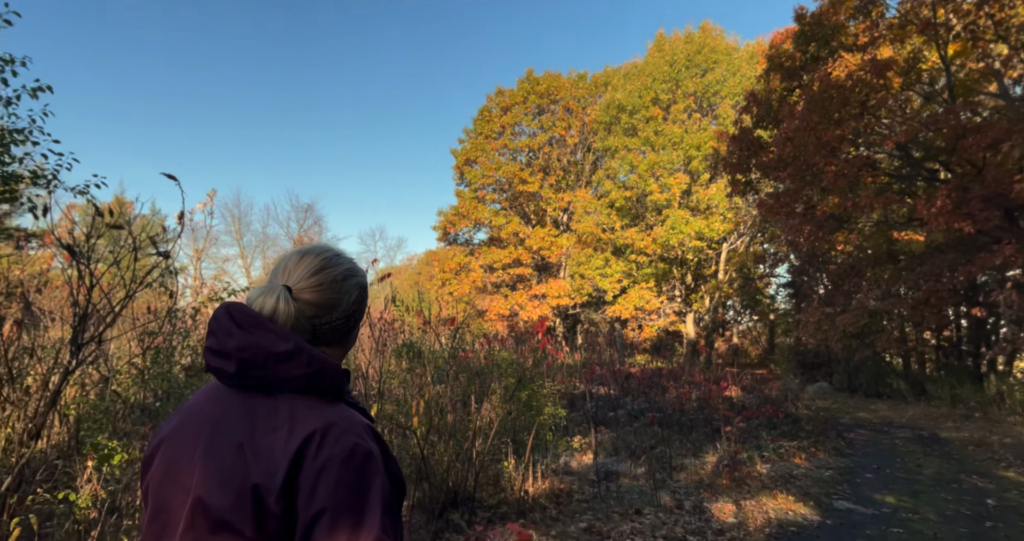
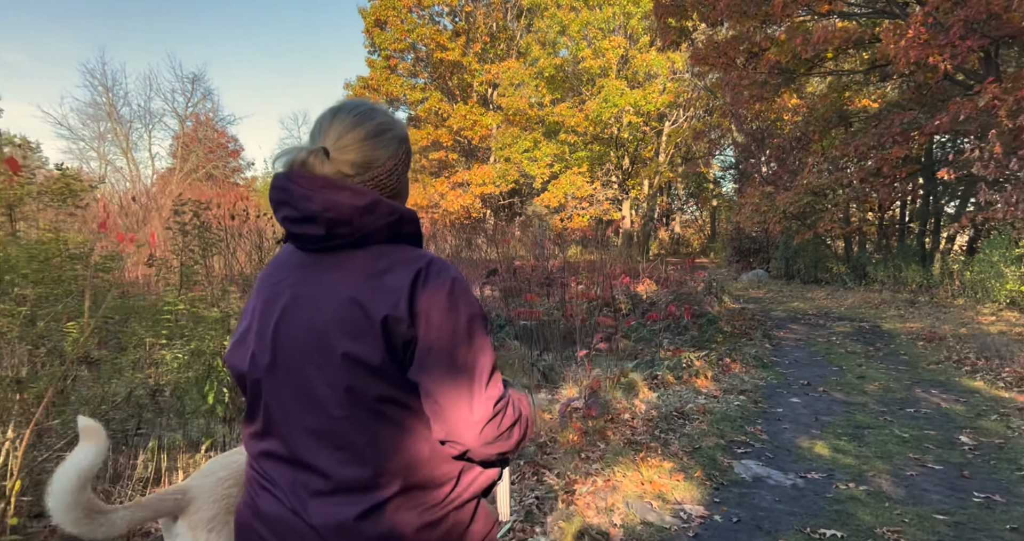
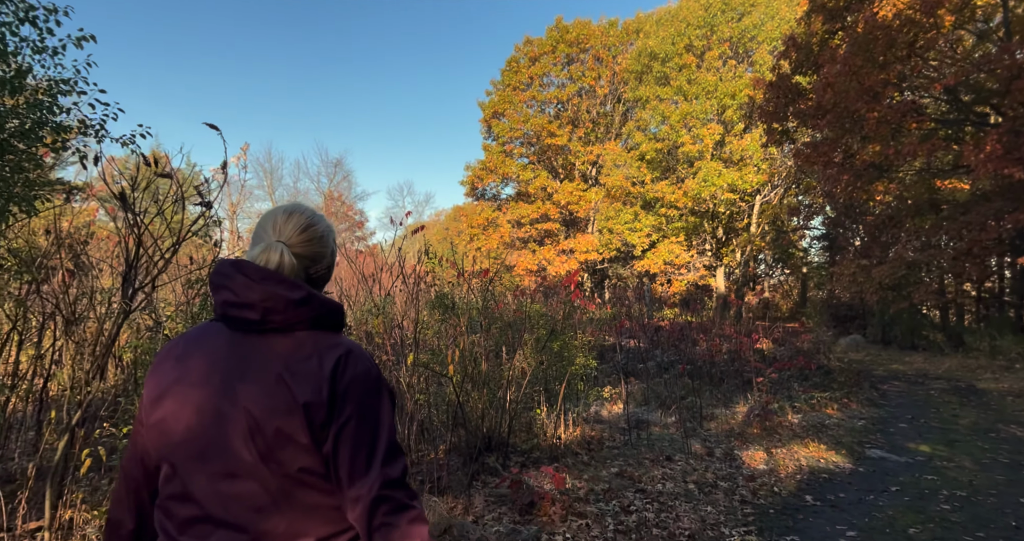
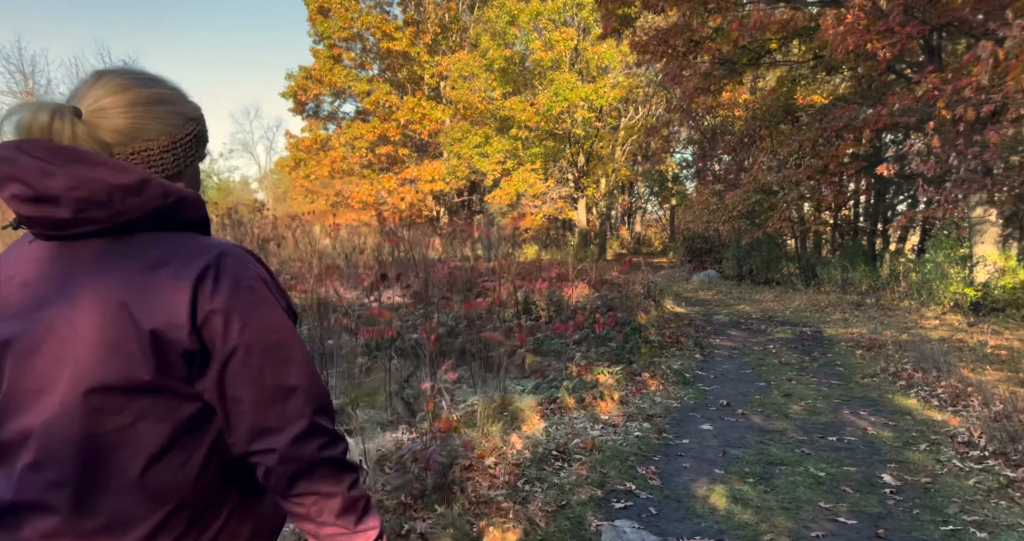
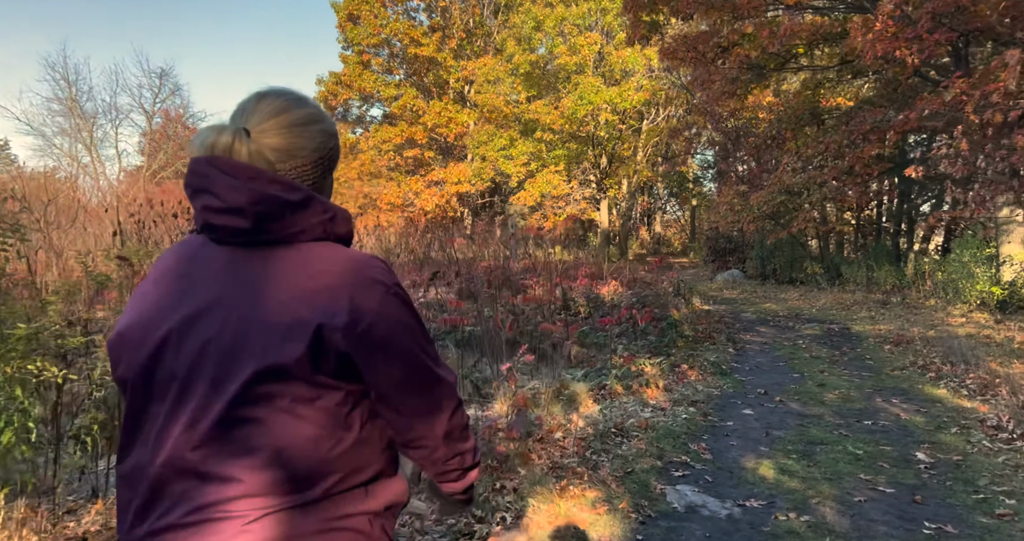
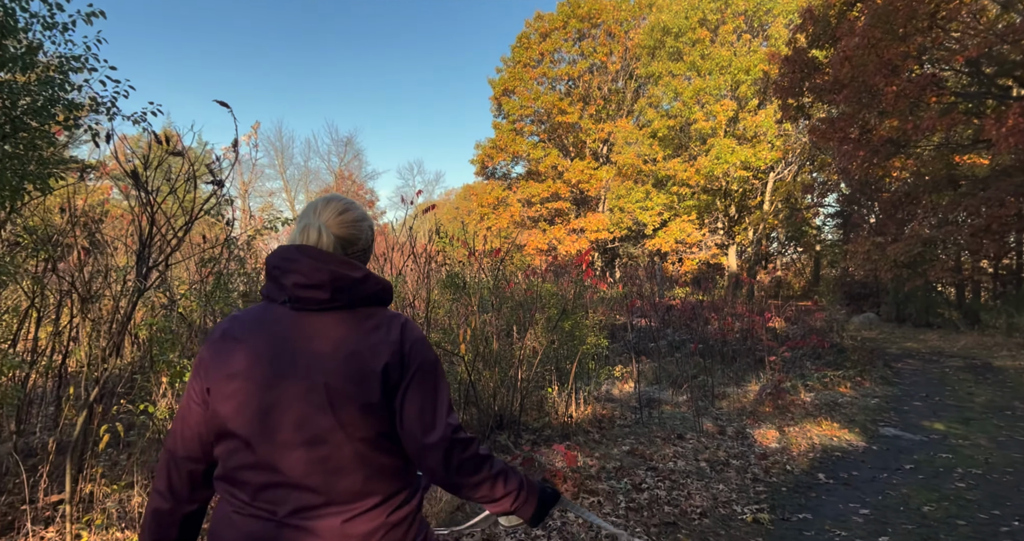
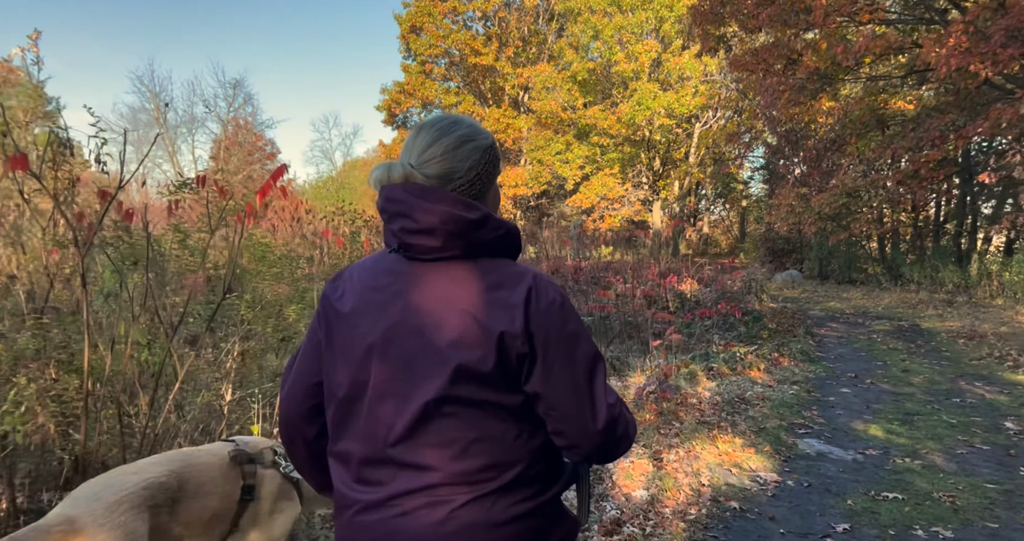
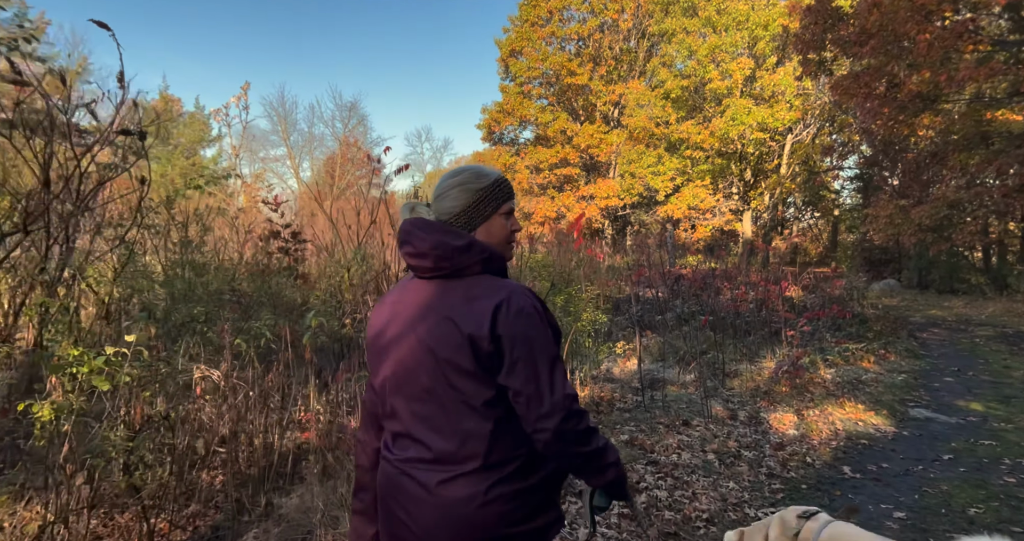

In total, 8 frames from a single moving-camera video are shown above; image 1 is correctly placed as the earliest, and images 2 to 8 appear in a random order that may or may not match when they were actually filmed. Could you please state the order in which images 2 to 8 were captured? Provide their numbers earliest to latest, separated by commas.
3, 6, 8, 7, 2, 5, 4
